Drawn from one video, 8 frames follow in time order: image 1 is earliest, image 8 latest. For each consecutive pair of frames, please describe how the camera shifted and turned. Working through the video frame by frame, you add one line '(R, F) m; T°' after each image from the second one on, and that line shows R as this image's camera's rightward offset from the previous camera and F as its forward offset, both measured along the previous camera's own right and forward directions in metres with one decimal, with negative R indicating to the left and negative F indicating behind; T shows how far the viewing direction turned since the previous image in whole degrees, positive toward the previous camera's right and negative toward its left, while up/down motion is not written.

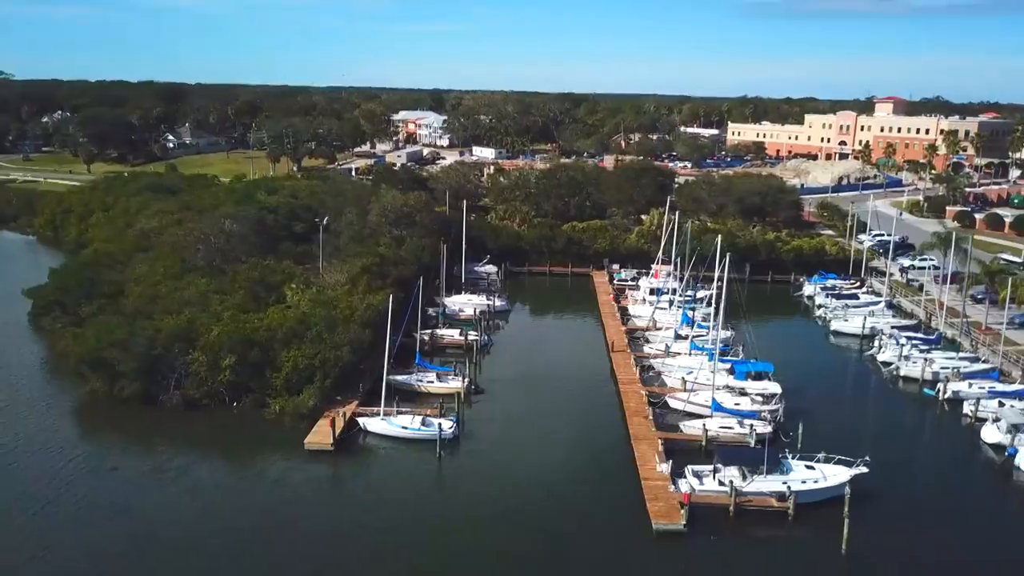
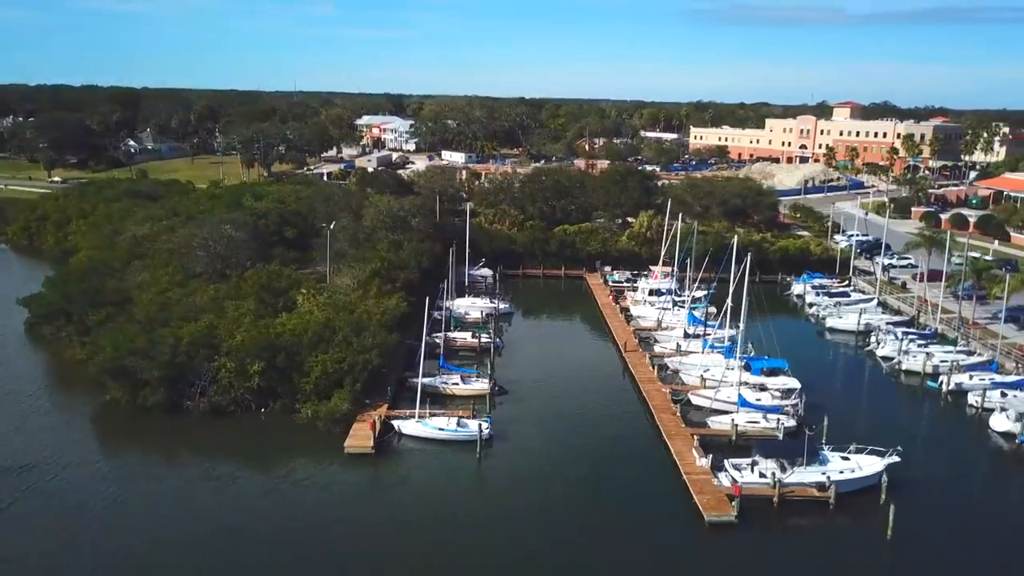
(-2.9, -0.3) m; +3°
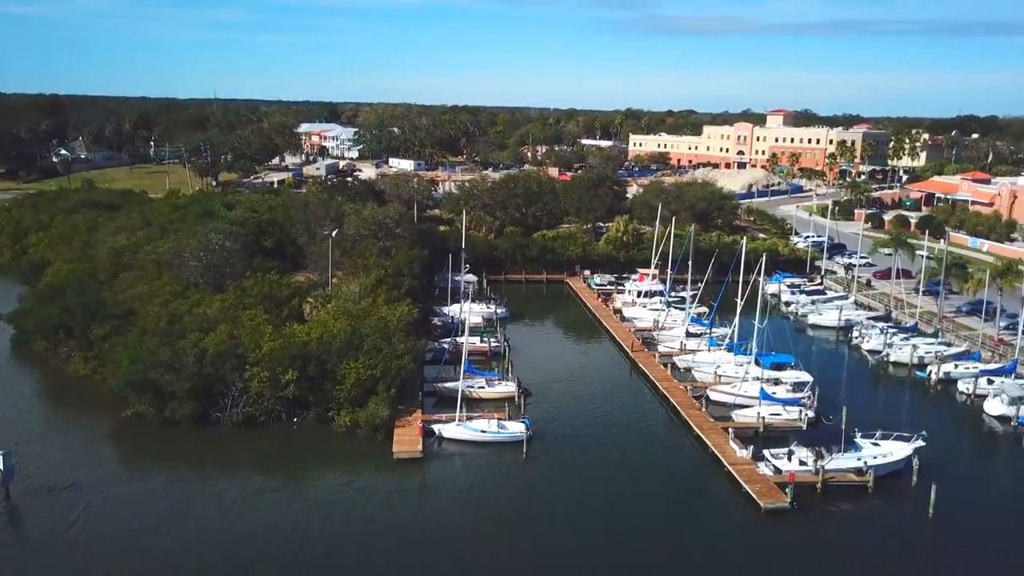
(-4.1, -0.4) m; +5°
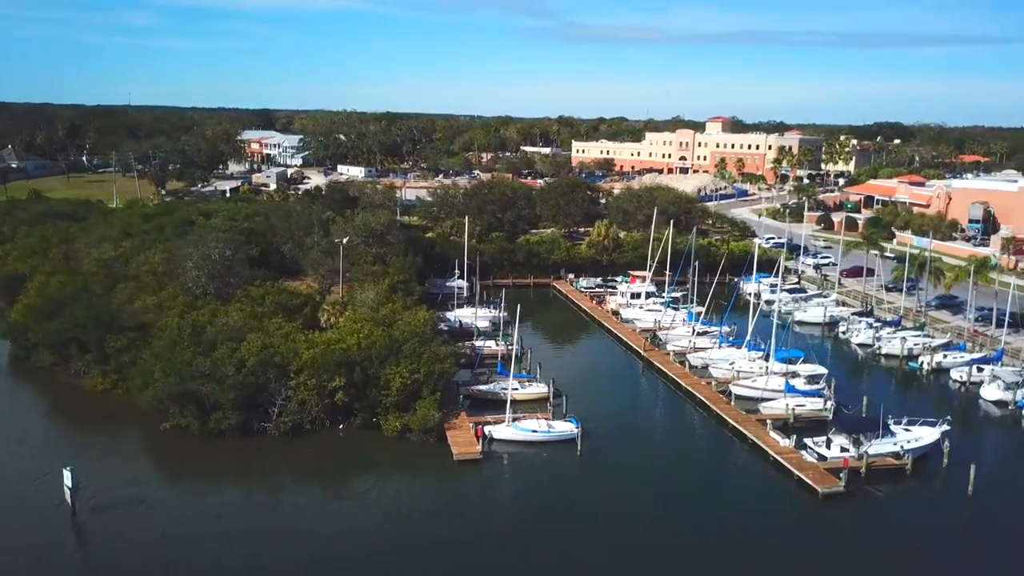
(-4.5, -0.4) m; +5°
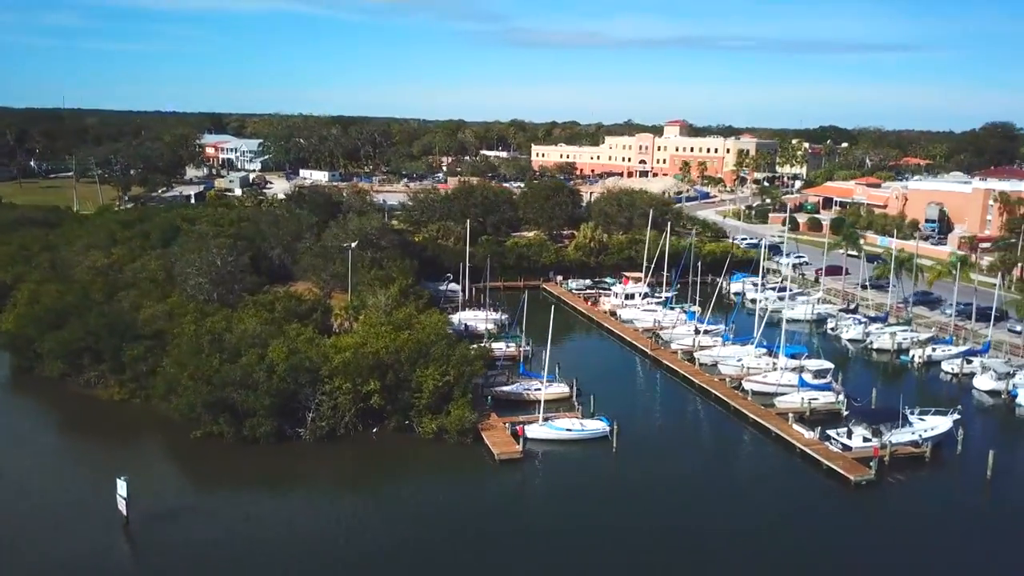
(-3.2, -0.4) m; +4°
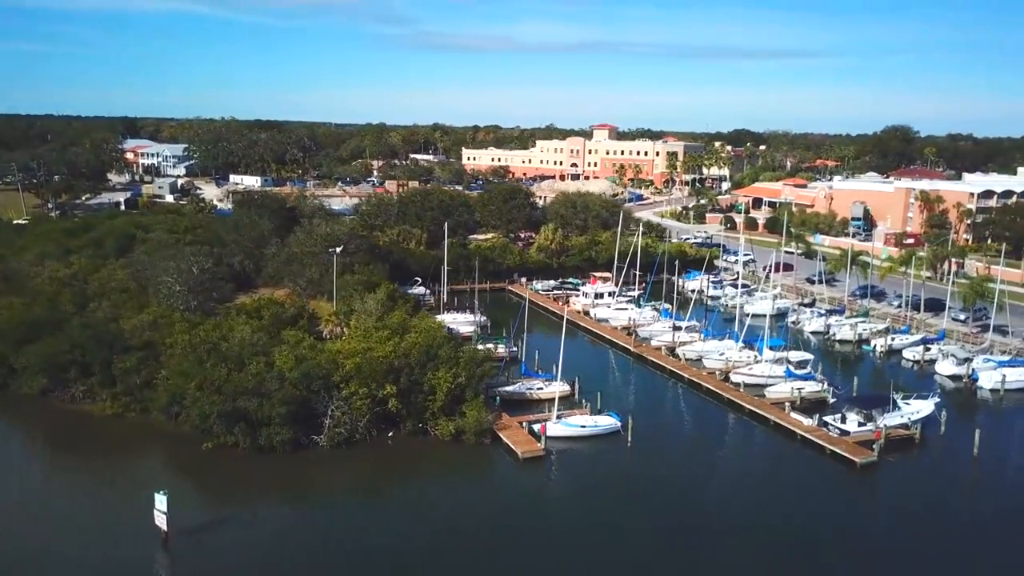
(-3.7, -0.2) m; +6°
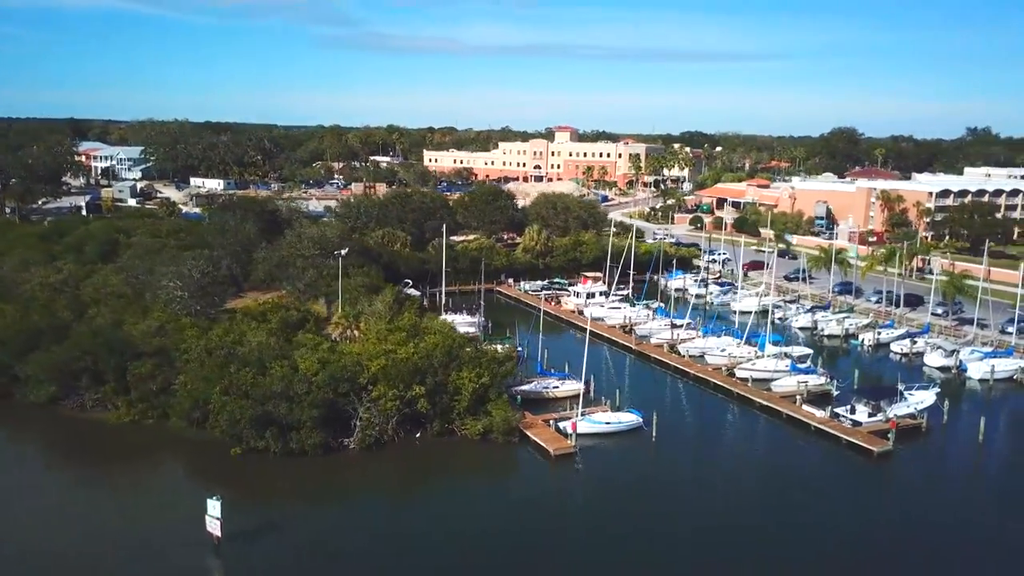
(-2.9, -0.2) m; +4°
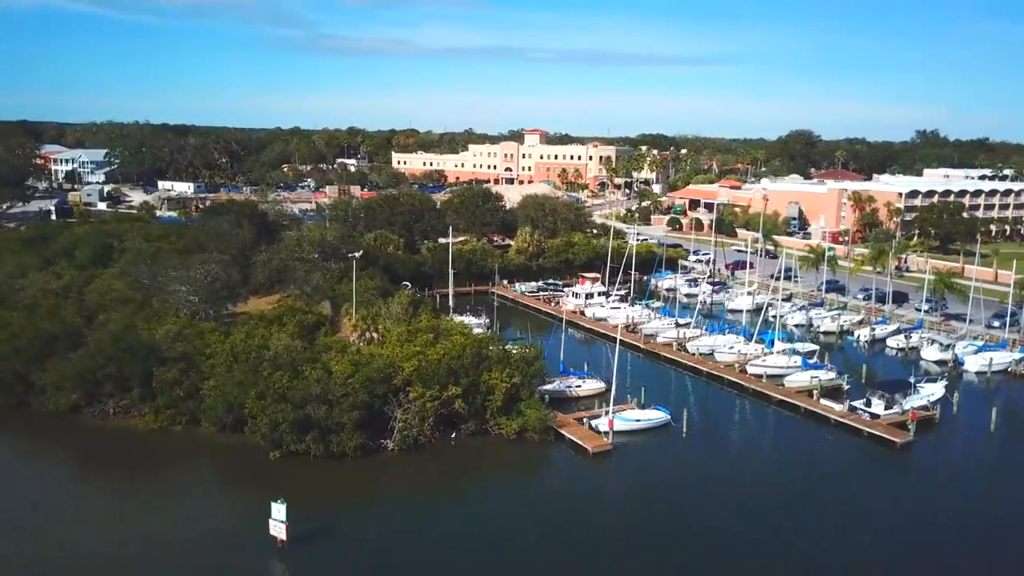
(-2.9, -0.2) m; +3°
